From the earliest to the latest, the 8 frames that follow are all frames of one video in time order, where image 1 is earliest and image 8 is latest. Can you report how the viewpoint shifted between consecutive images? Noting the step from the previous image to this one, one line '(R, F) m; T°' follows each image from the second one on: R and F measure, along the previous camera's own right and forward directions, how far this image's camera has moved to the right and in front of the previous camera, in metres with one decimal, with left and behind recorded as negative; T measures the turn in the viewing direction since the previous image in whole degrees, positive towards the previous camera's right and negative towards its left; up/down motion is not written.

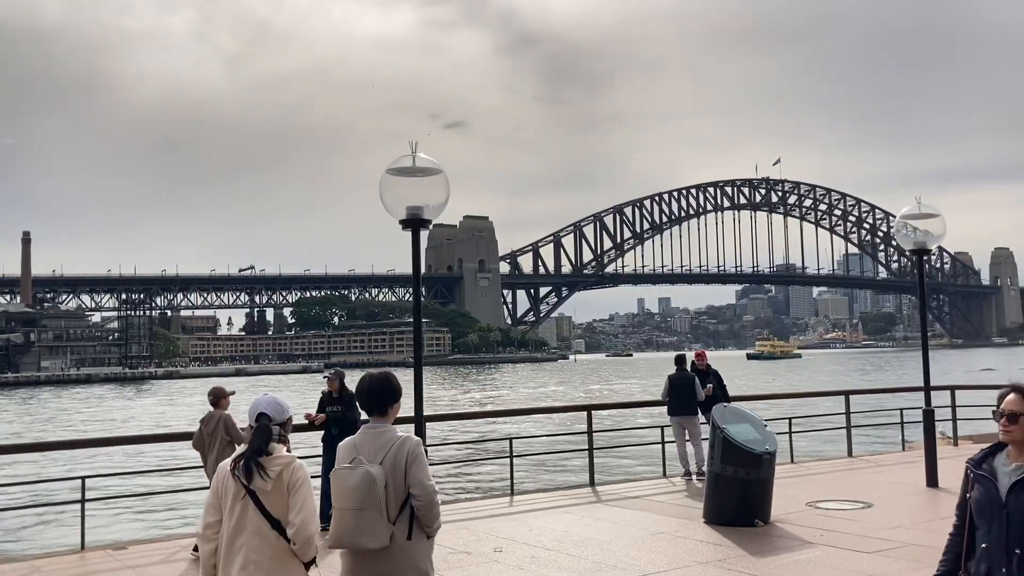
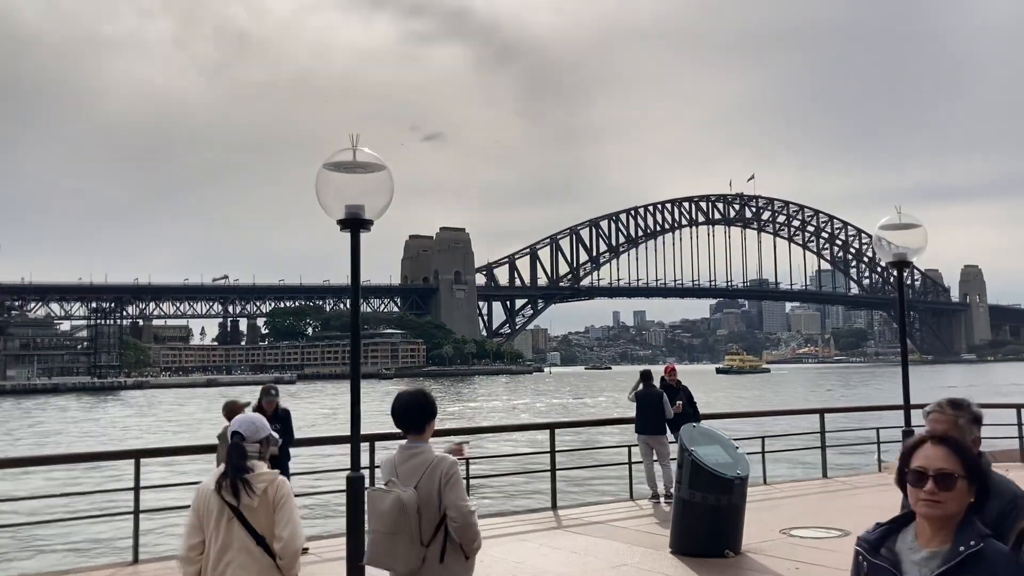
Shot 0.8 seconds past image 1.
(+0.1, +0.5) m; +1°
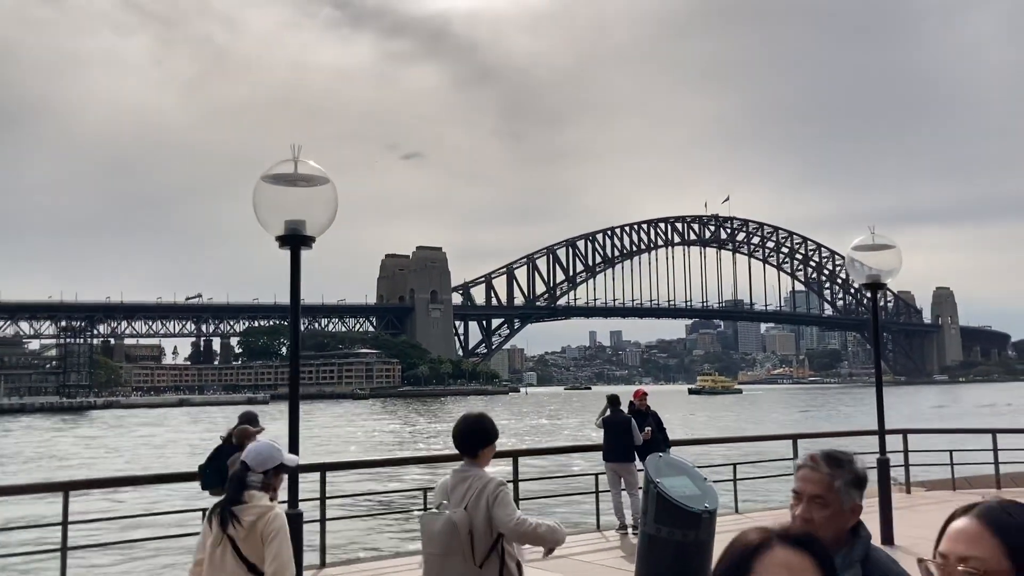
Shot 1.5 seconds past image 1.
(+0.1, +0.3) m; +1°
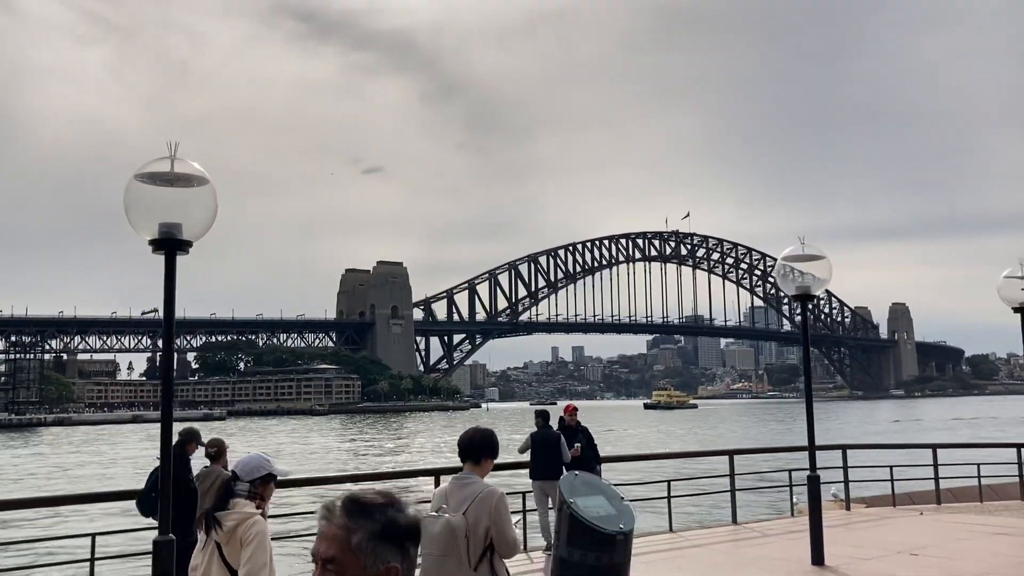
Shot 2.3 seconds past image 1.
(+0.3, +0.3) m; +2°
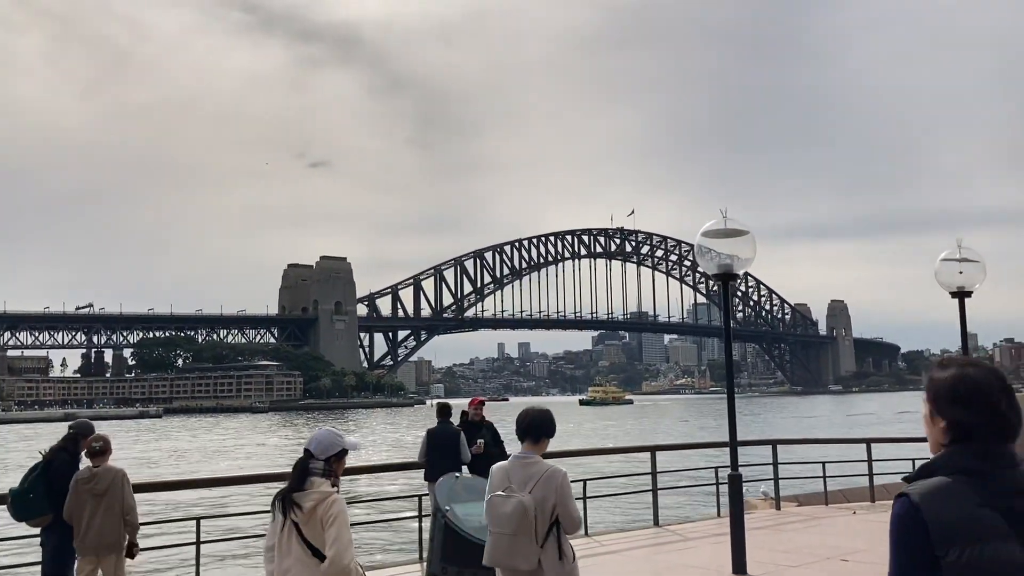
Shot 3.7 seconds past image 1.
(+0.4, +0.8) m; +3°
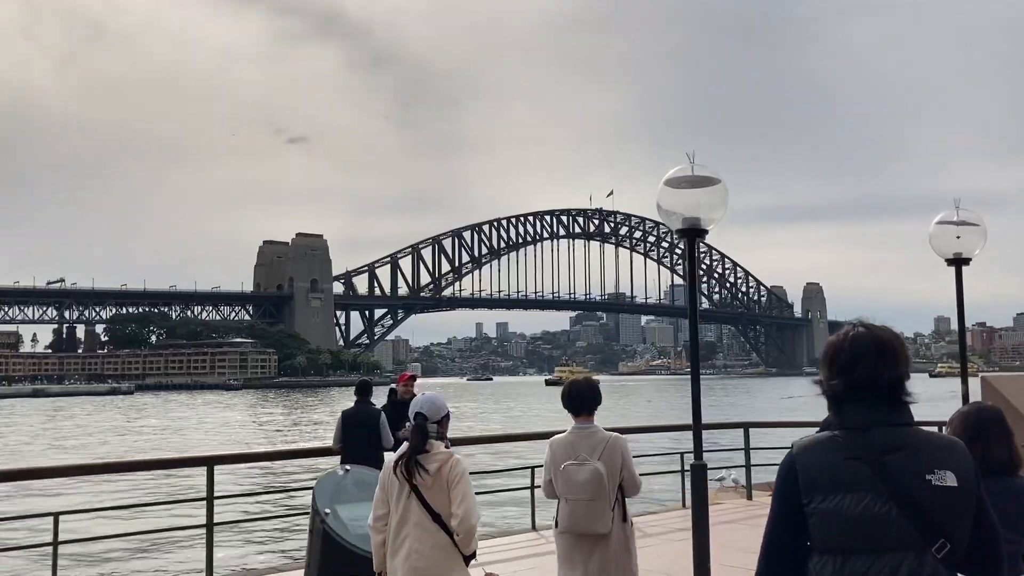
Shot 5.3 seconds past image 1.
(+0.3, +1.0) m; +1°
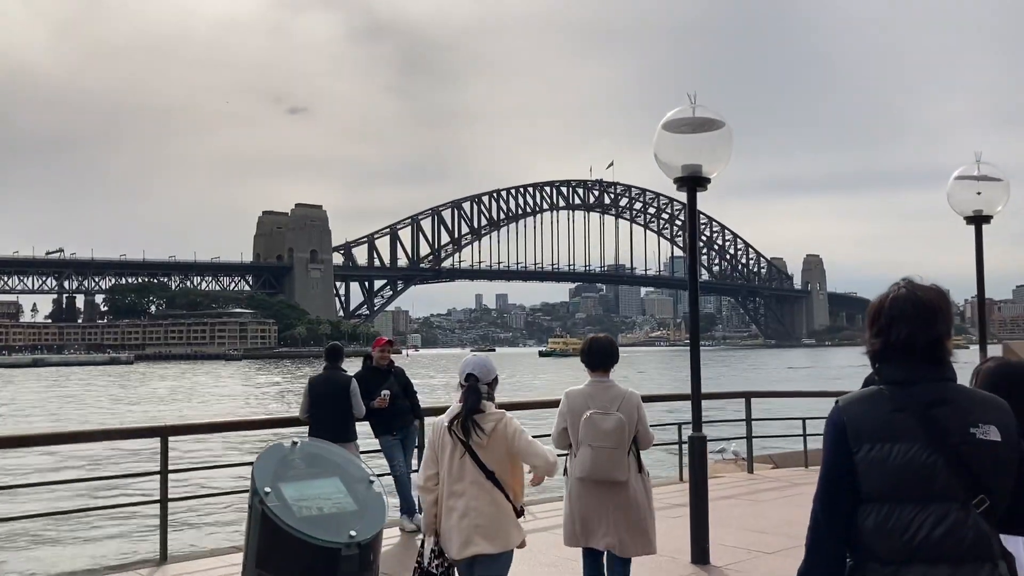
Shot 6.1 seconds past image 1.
(+0.1, +0.5) m; 0°
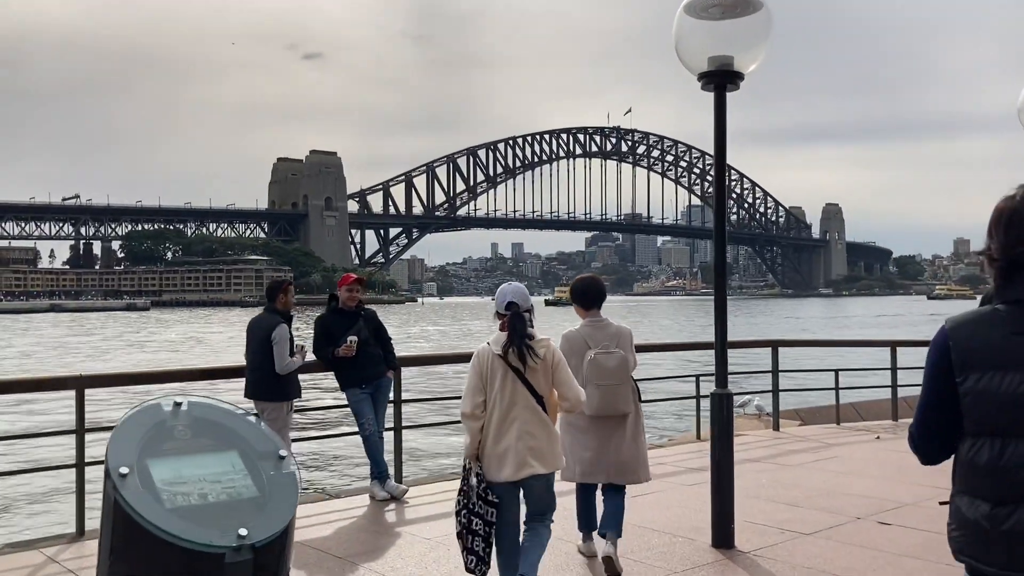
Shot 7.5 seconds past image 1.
(+0.1, +0.9) m; -1°
